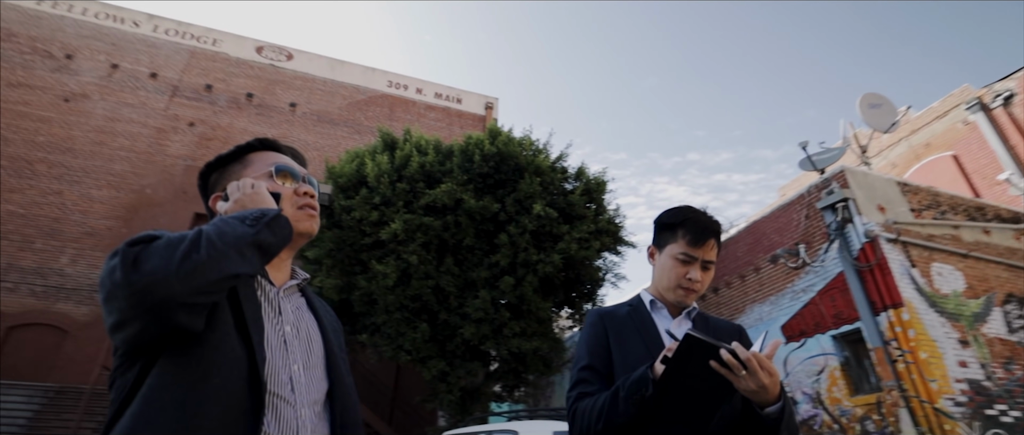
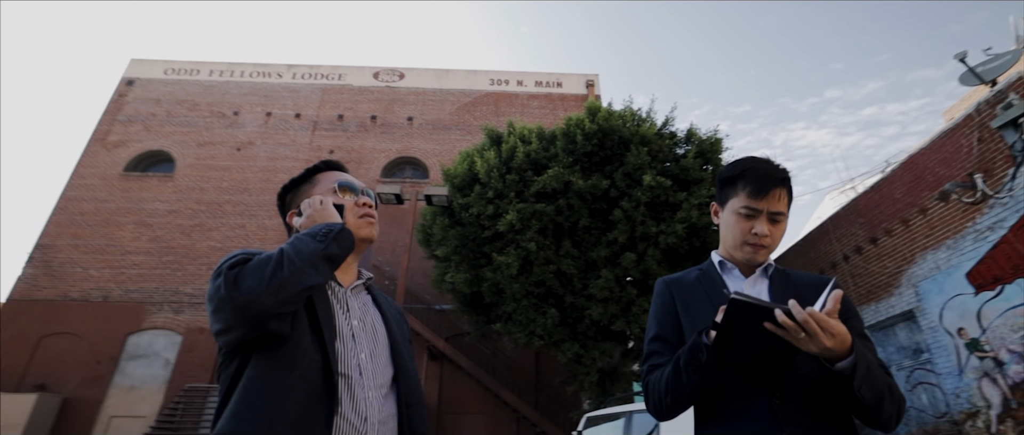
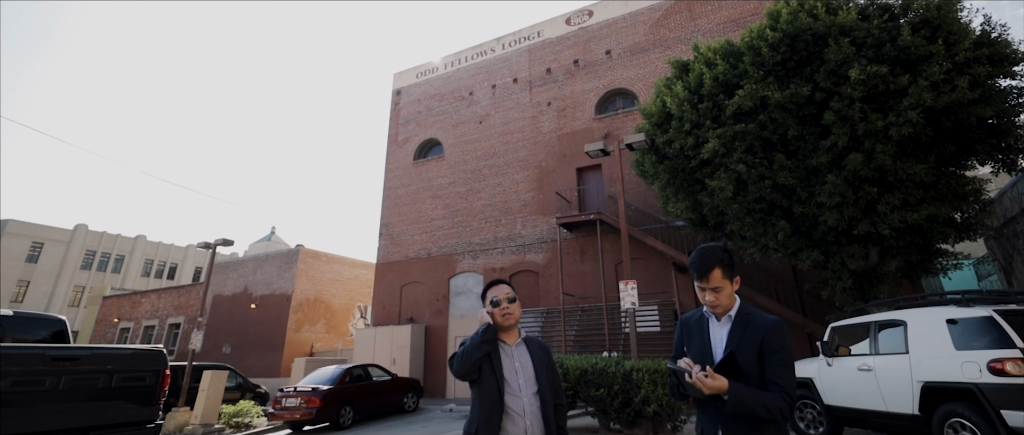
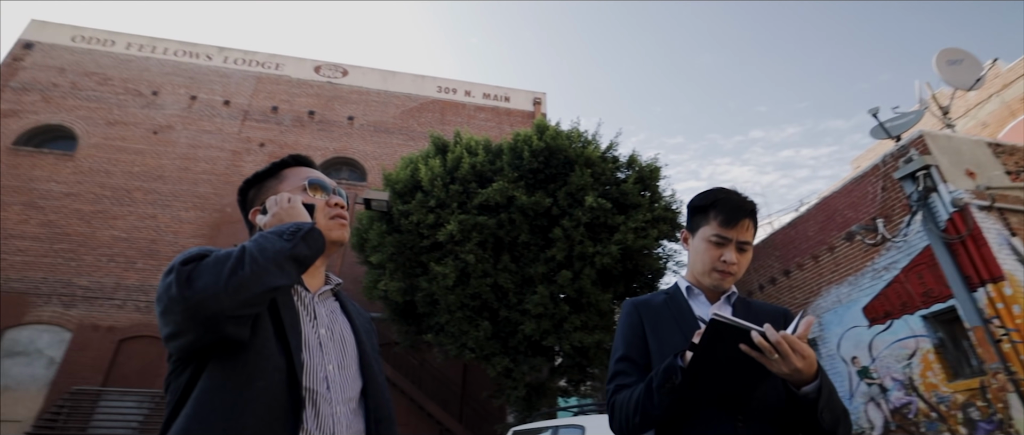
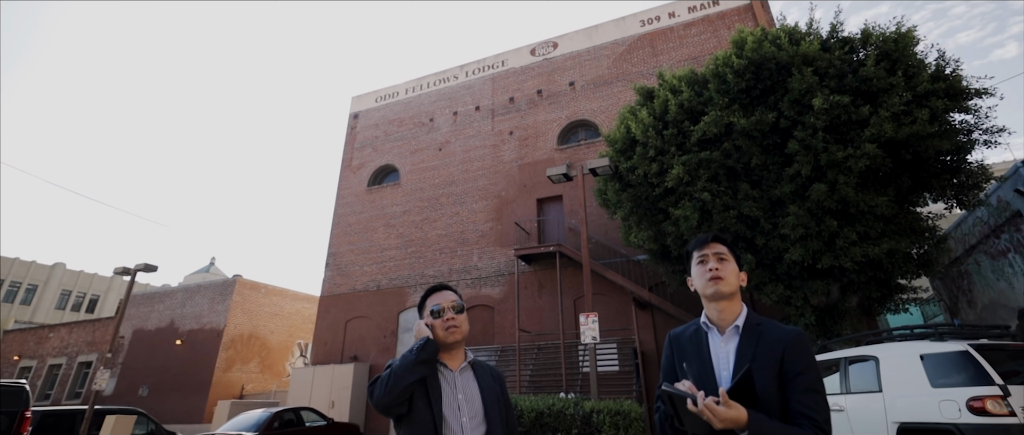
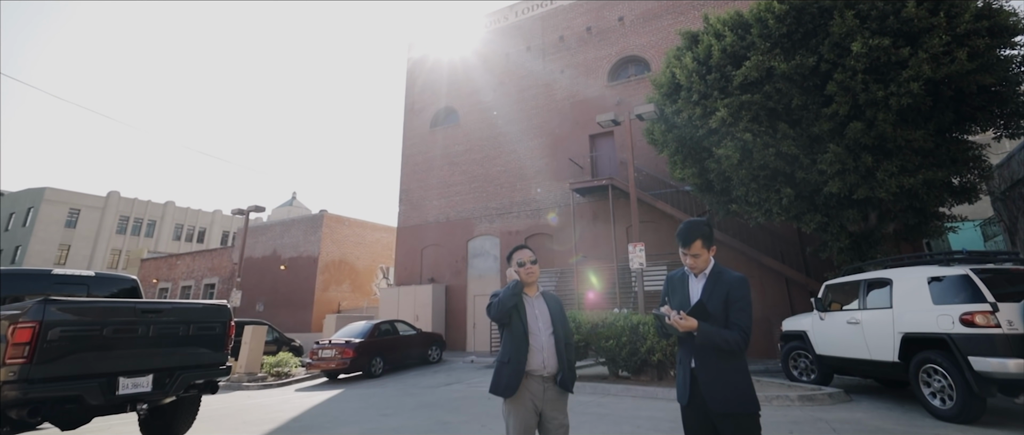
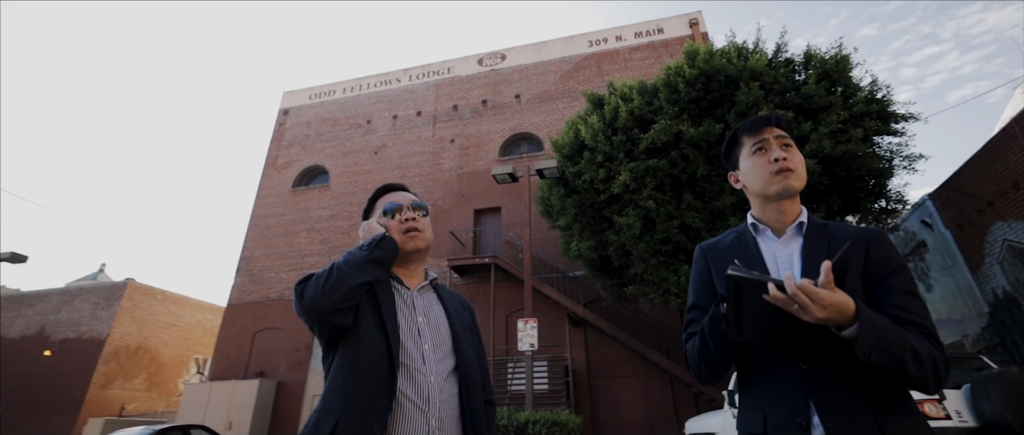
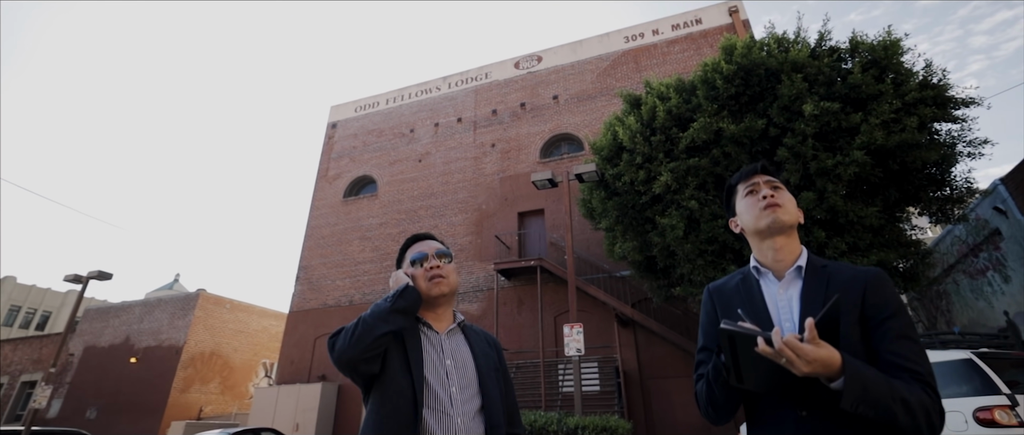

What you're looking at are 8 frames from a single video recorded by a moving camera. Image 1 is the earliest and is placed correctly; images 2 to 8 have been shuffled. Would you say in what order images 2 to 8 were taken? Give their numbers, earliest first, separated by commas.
4, 2, 7, 8, 5, 3, 6
